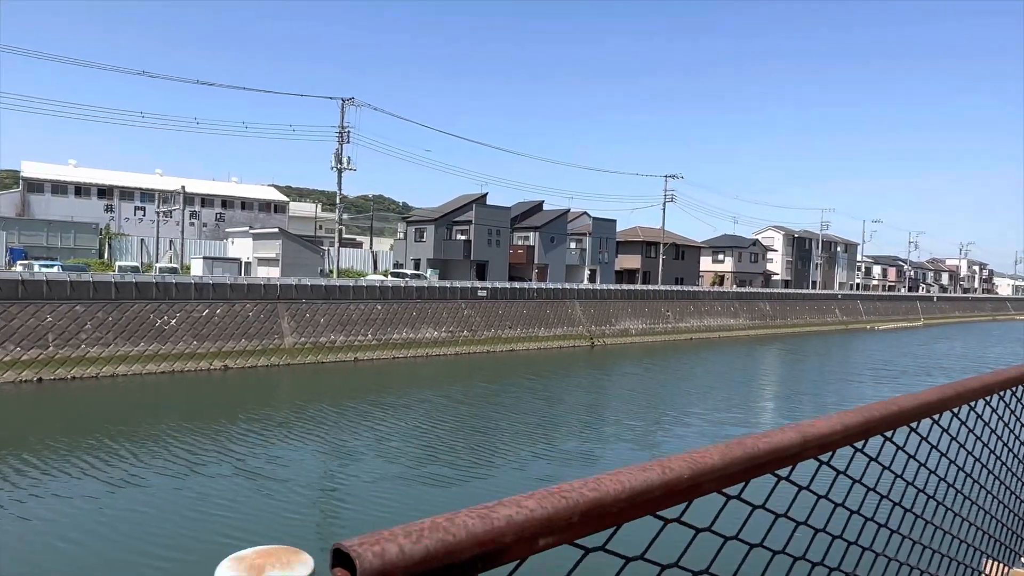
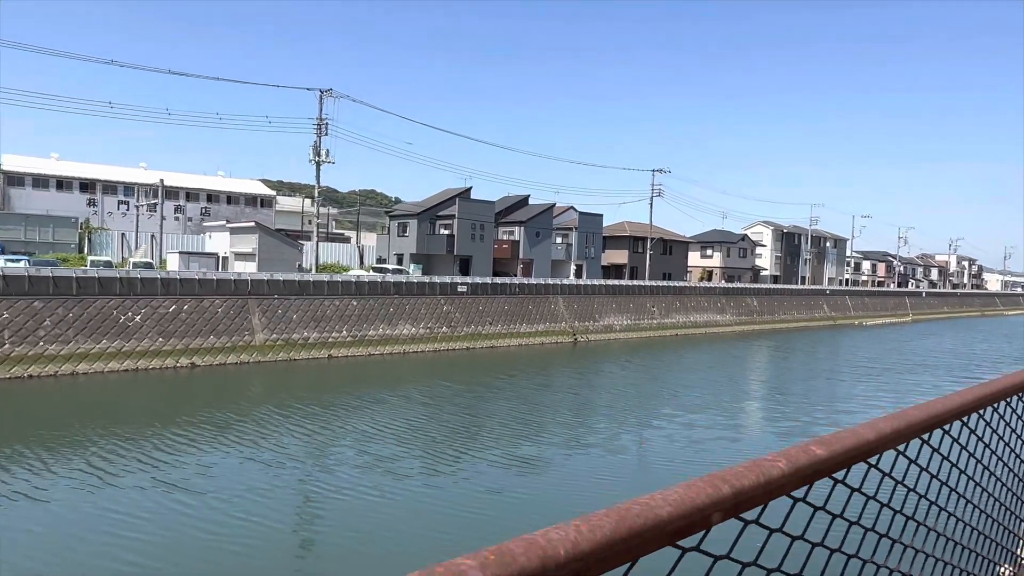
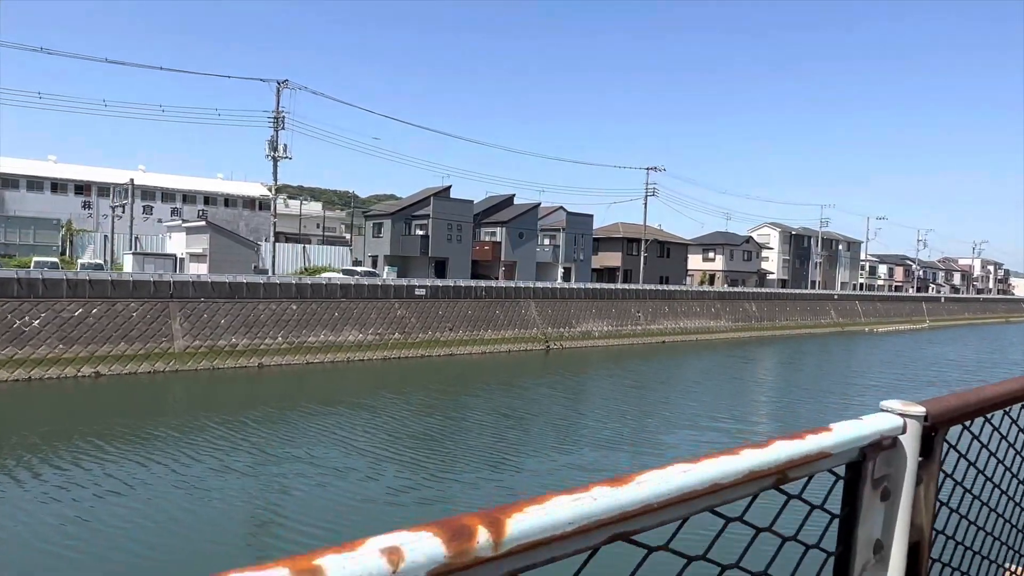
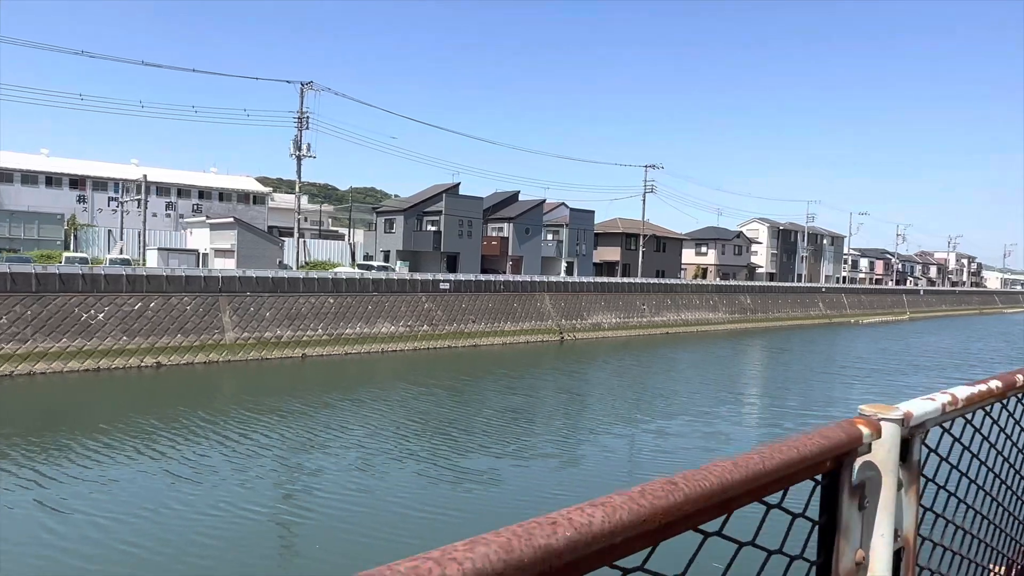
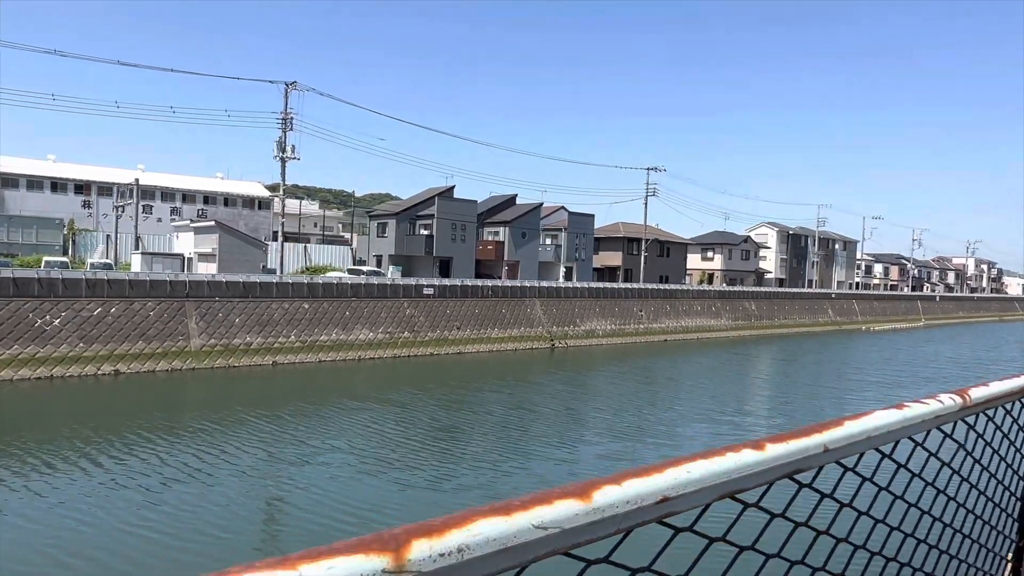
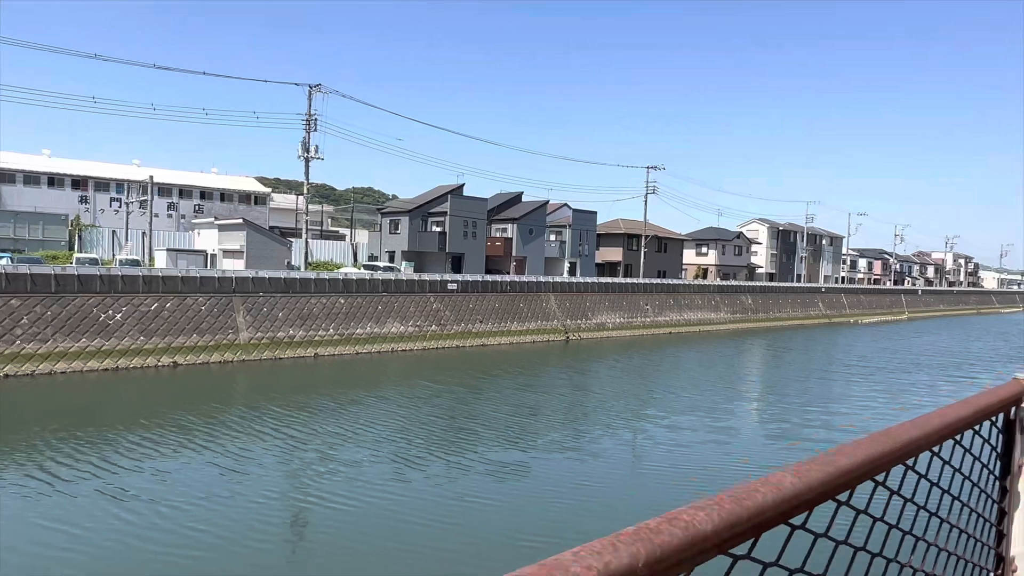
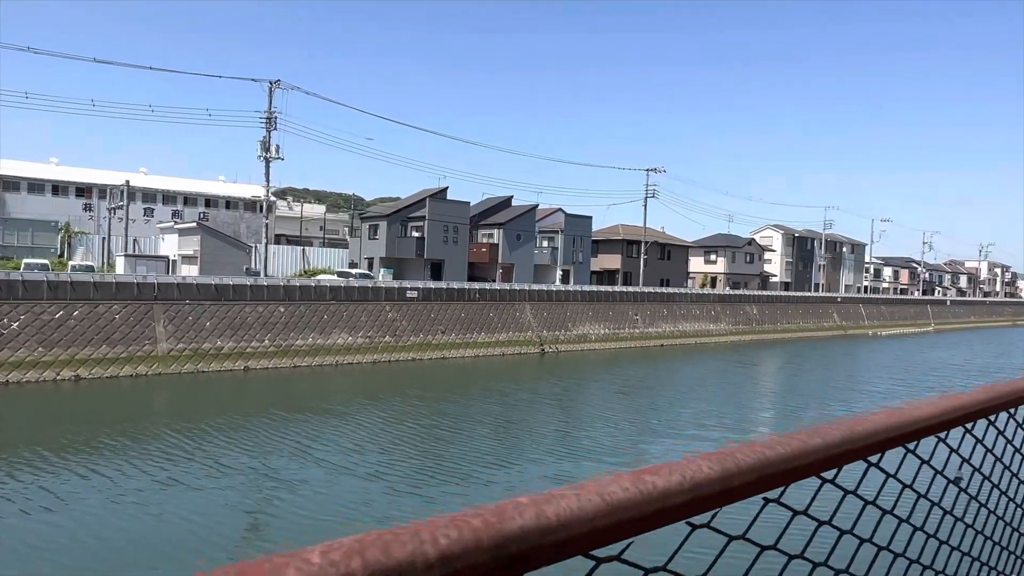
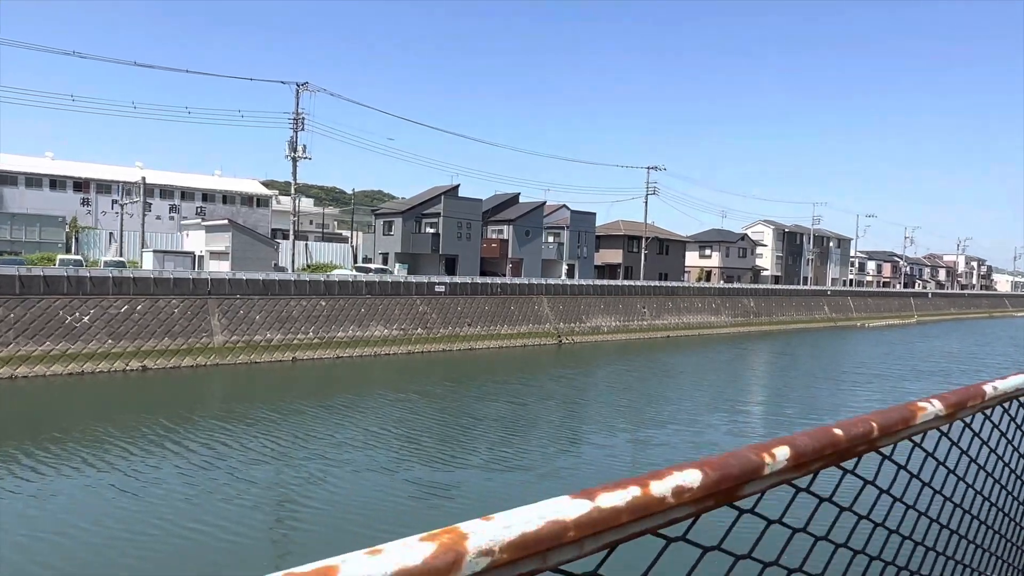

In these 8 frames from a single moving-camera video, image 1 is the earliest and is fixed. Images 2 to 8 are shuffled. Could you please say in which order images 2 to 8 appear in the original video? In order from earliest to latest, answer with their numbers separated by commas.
2, 6, 4, 8, 5, 3, 7
